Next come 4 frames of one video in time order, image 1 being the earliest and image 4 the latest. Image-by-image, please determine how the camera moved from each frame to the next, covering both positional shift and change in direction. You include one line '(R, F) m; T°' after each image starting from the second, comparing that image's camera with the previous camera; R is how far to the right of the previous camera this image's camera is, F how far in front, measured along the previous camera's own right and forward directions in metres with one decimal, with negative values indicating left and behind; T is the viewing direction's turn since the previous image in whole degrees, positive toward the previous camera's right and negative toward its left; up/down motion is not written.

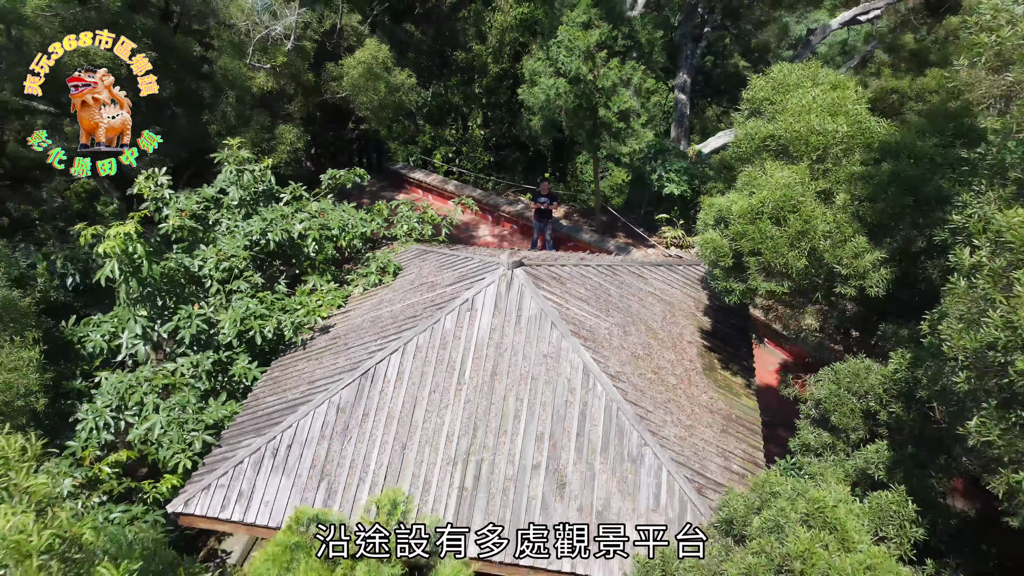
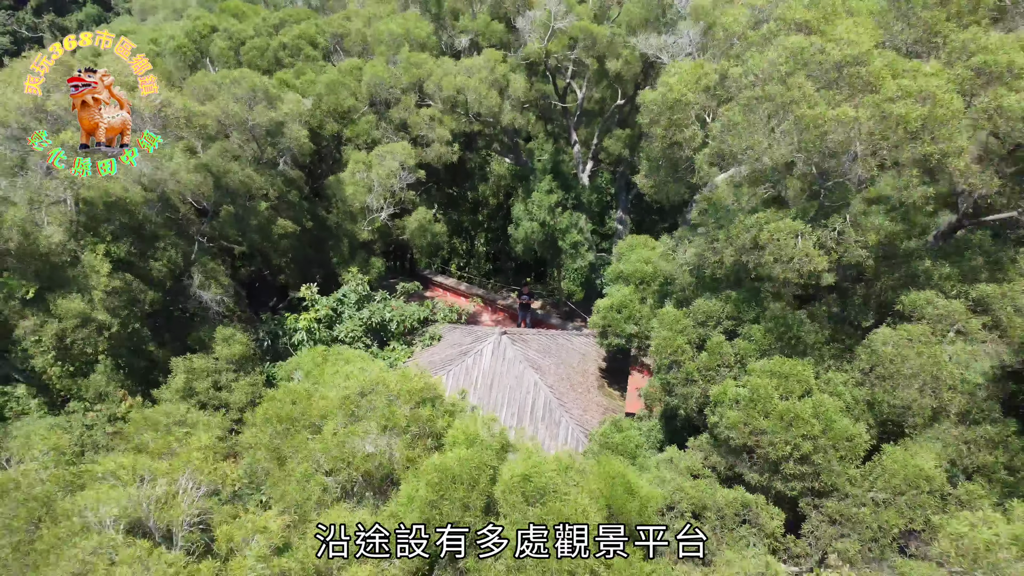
(+0.2, -6.3) m; 0°
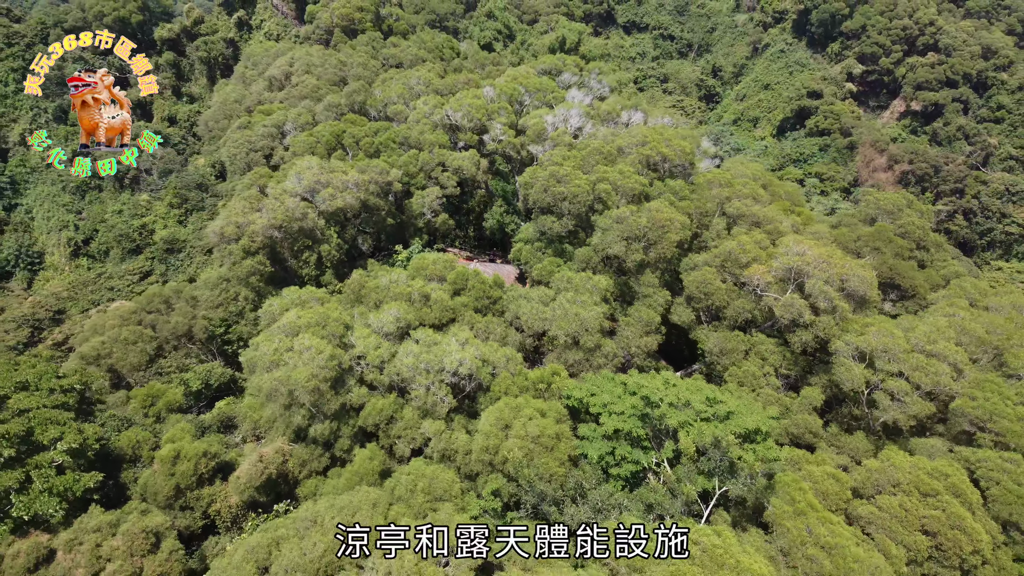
(+1.2, -20.0) m; 0°
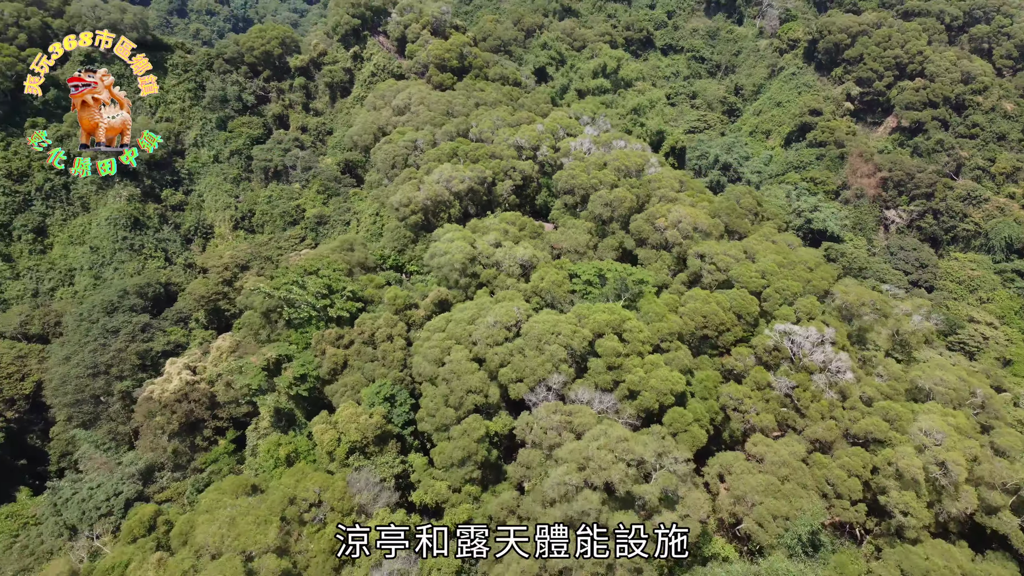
(+1.1, -28.0) m; -4°
